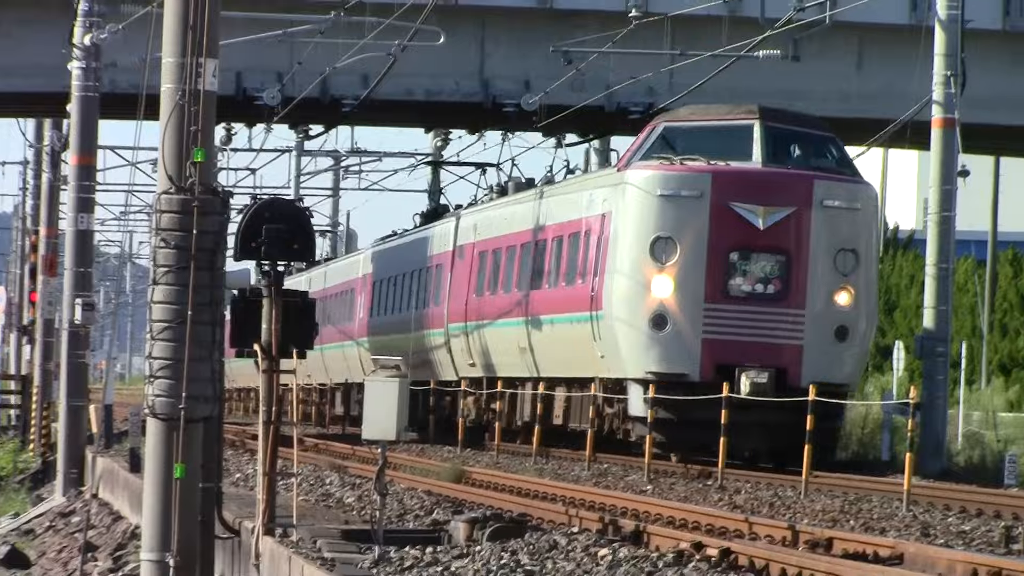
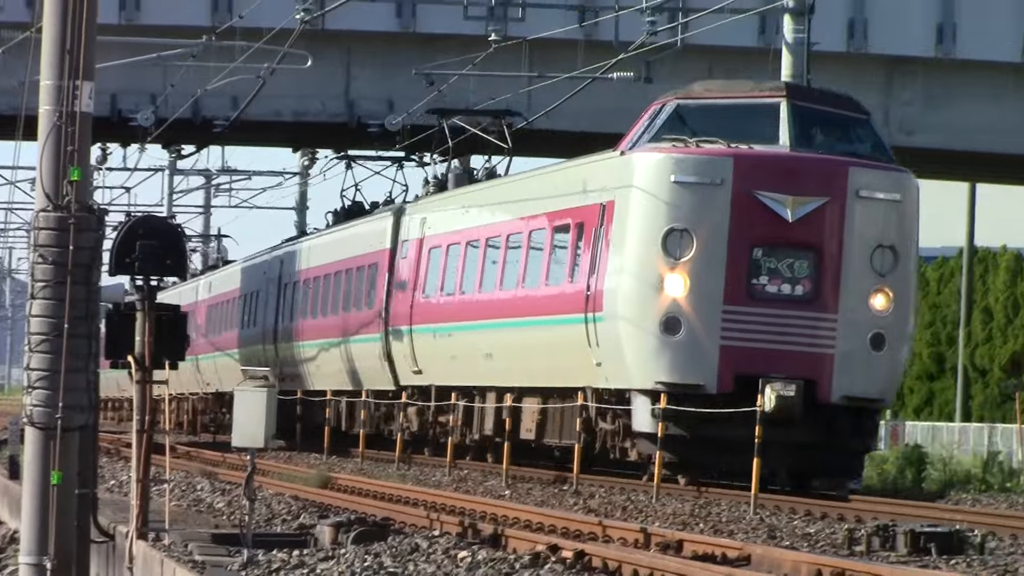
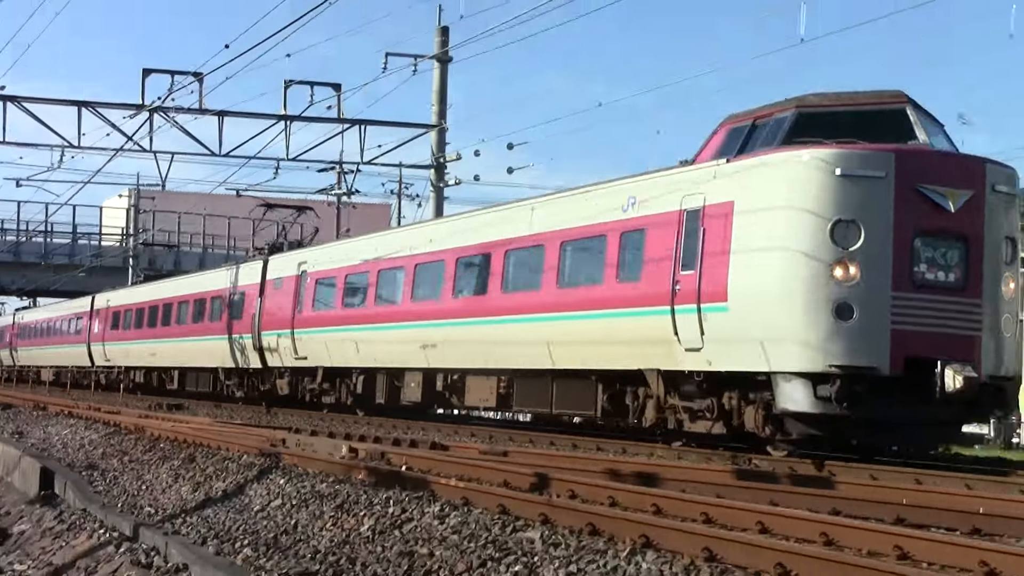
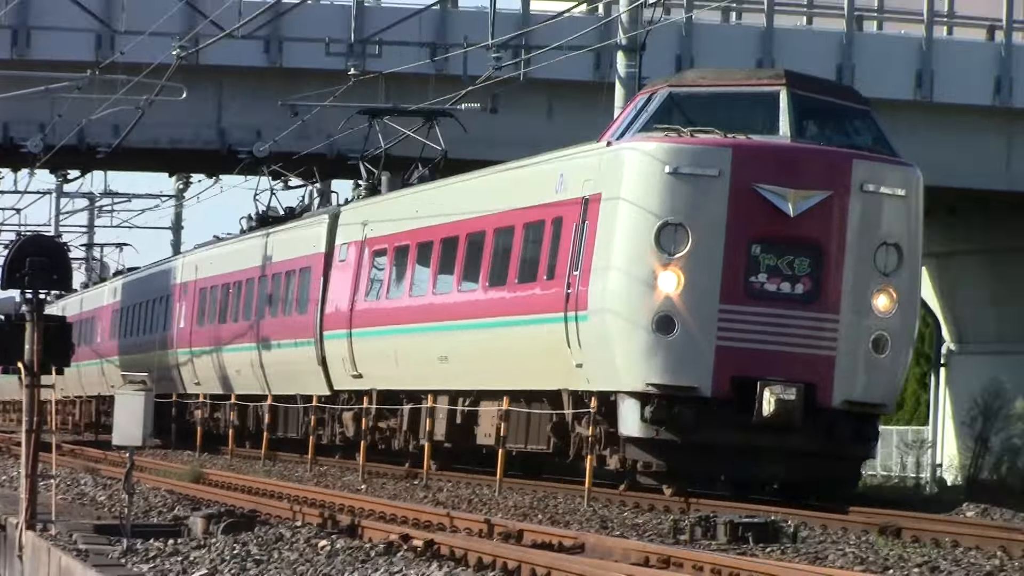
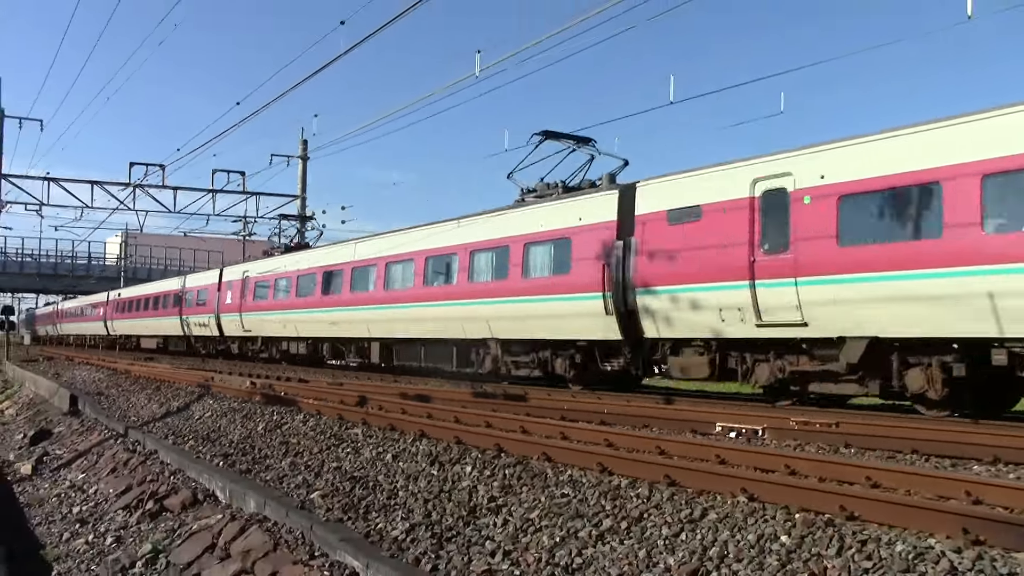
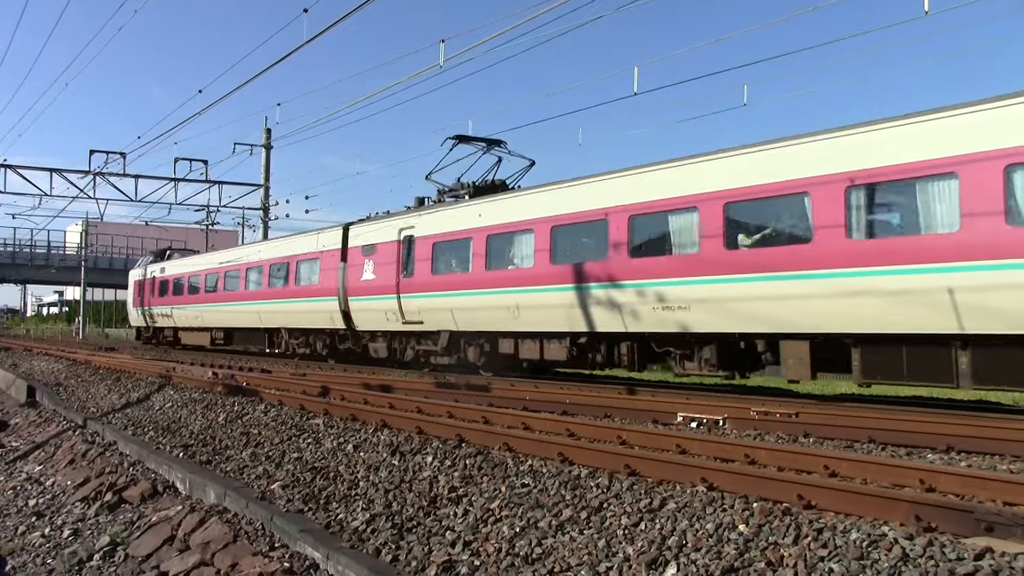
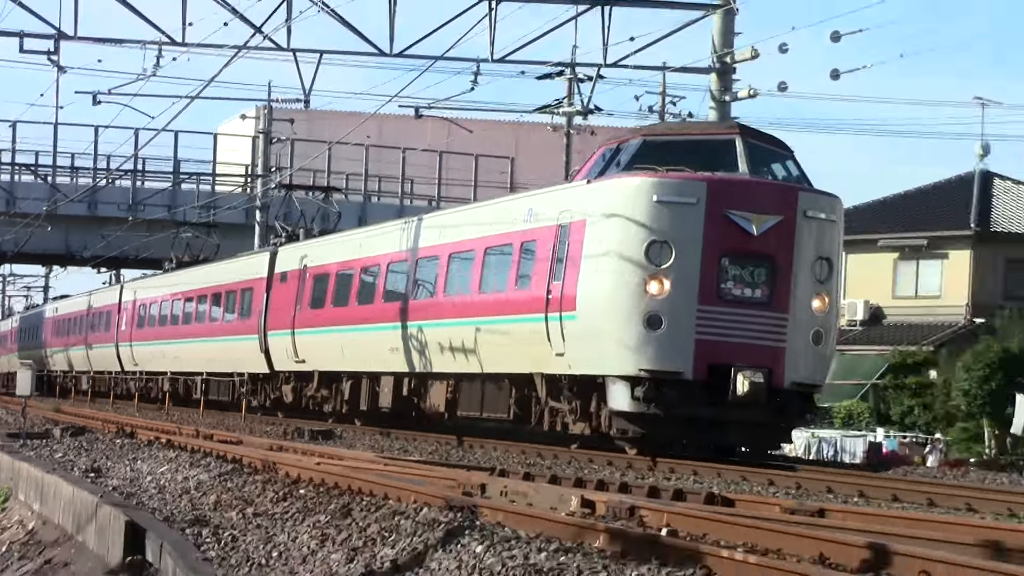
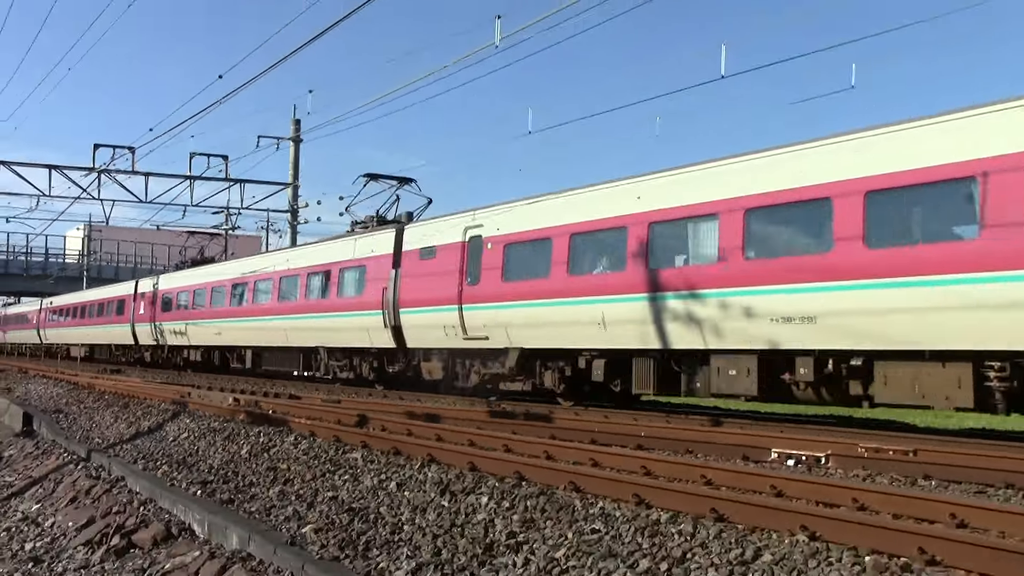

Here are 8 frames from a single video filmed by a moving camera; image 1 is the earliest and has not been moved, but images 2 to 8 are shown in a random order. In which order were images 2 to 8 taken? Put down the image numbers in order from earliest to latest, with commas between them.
2, 4, 7, 3, 8, 5, 6
